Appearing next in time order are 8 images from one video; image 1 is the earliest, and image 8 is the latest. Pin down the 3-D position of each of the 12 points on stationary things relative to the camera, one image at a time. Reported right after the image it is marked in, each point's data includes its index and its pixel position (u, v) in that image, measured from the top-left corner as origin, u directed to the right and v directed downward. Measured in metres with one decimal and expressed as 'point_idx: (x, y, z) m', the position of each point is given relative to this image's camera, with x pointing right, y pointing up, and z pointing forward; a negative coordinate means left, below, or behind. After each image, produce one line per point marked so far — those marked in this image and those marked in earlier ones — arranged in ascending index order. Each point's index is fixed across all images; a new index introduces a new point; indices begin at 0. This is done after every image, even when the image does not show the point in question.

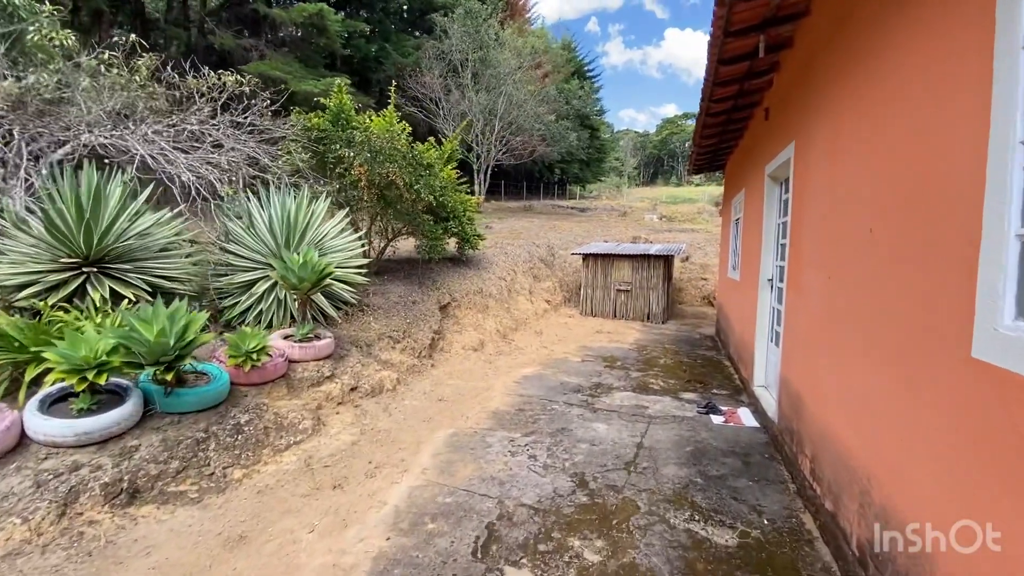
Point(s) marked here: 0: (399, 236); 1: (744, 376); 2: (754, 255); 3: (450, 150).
0: (-1.8, +0.8, +7.8) m
1: (+2.9, -1.1, +5.9) m
2: (+3.0, +0.4, +5.9) m
3: (-1.1, +2.5, +8.6) m
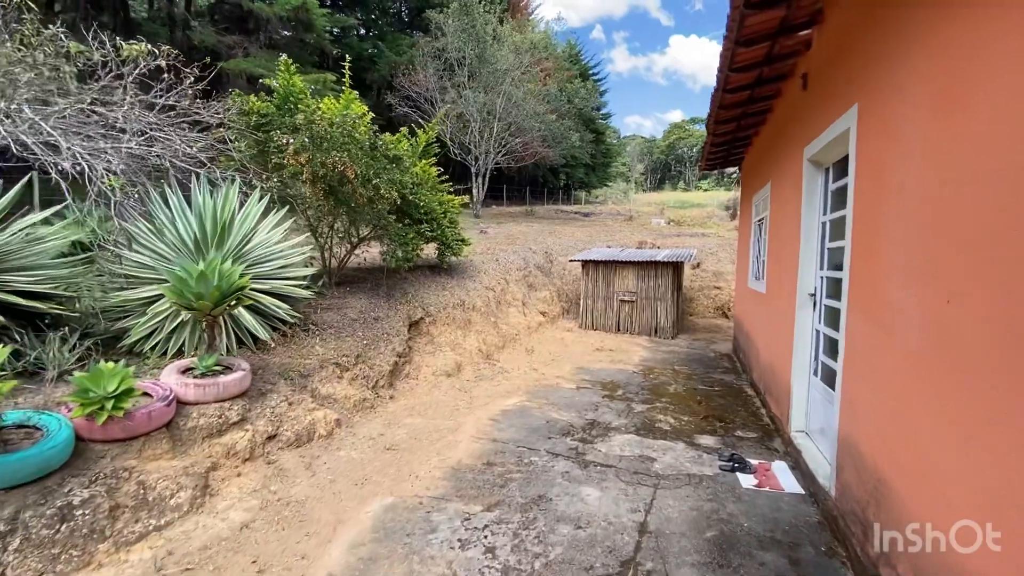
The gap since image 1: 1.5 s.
0: (-2.1, +0.7, +6.7) m
1: (+2.6, -1.3, +4.7) m
2: (+2.8, +0.2, +4.8) m
3: (-1.4, +2.3, +7.5) m
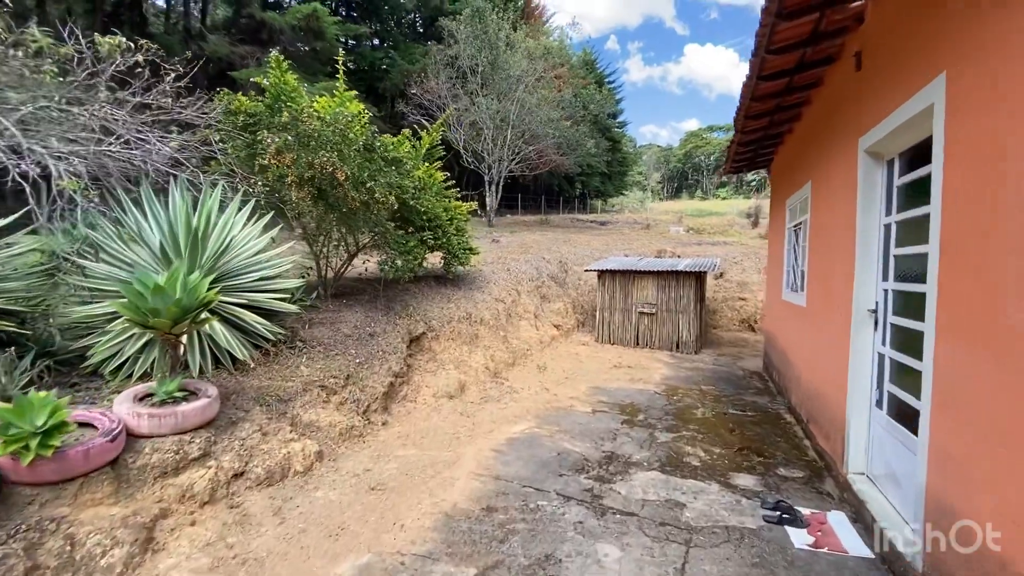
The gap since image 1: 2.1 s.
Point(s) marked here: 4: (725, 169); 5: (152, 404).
0: (-2.0, +0.5, +6.2) m
1: (+2.7, -1.4, +4.0) m
2: (+2.8, +0.1, +4.1) m
3: (-1.2, +2.1, +7.1) m
4: (+3.5, +2.0, +7.9) m
5: (-2.5, -0.8, +3.3) m
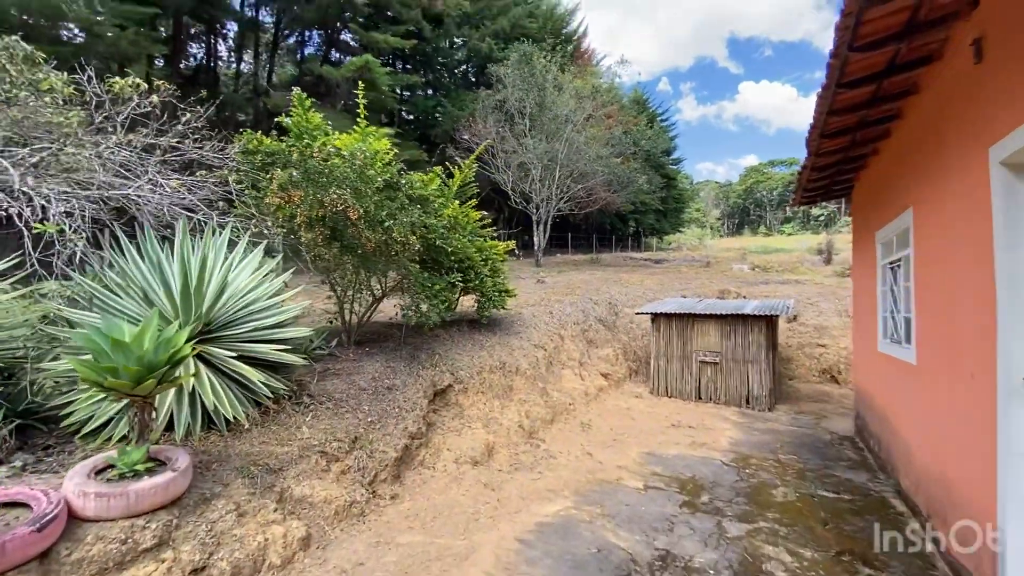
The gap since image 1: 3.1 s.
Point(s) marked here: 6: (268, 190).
0: (-1.5, -0.1, +5.7) m
1: (+2.8, -1.7, +2.9) m
2: (+3.0, -0.3, +3.1) m
3: (-0.7, +1.5, +6.7) m
4: (+4.1, +1.3, +6.9) m
5: (-2.4, -1.1, +2.8) m
6: (-2.3, +0.9, +4.5) m
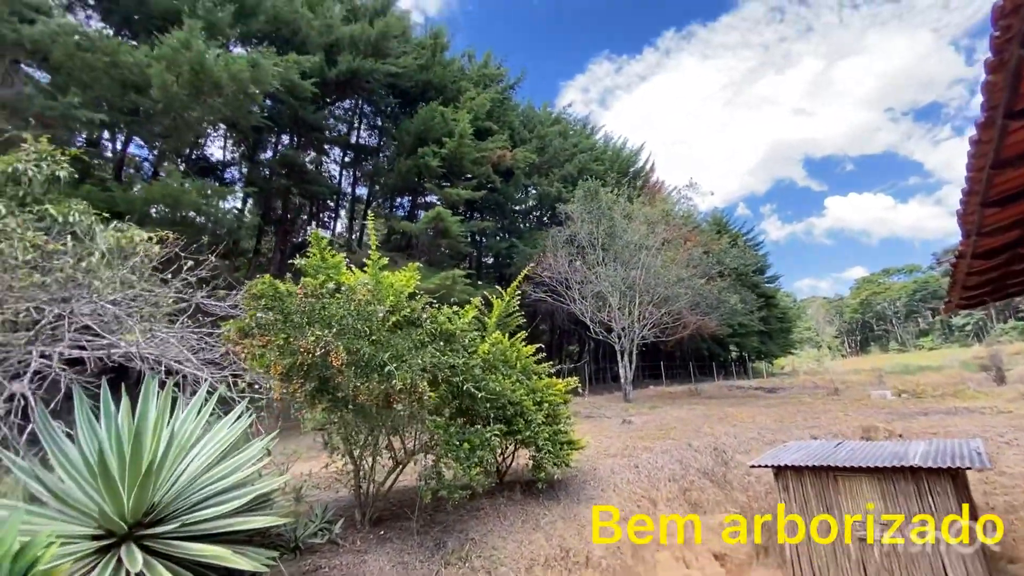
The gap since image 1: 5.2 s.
0: (-1.0, -1.6, +4.6) m
1: (+2.8, -2.1, +0.7) m
2: (+2.9, -0.7, +1.2) m
3: (-0.1, -0.3, +5.7) m
4: (+4.7, -0.1, +5.1) m
5: (-2.4, -1.9, +1.7) m
6: (-2.1, -0.4, +3.8) m
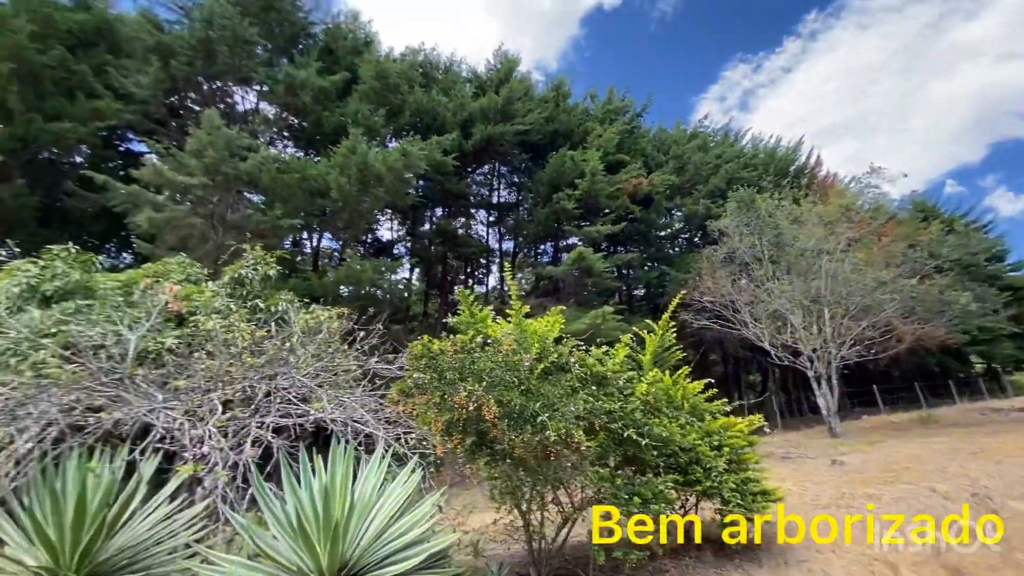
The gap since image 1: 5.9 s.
0: (+0.5, -2.0, +4.3) m
1: (+2.9, -1.7, -0.6) m
2: (+3.1, -0.3, +0.1) m
3: (+1.6, -0.6, +5.3) m
4: (+5.9, +0.2, +3.2) m
5: (-1.6, -2.4, +2.0) m
6: (-0.8, -0.9, +4.1) m
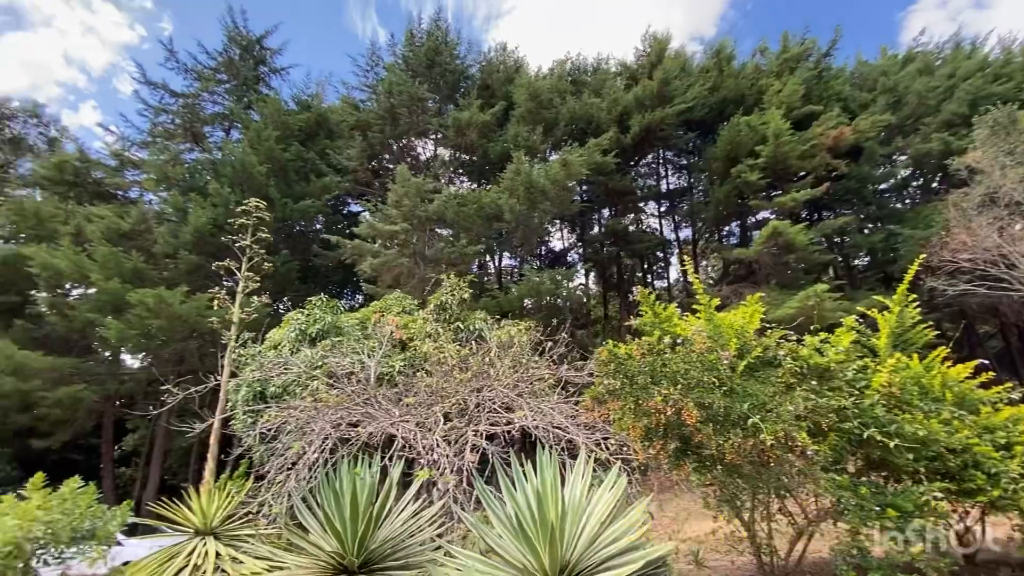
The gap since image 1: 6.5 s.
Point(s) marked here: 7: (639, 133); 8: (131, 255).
0: (+2.3, -1.9, +3.8) m
1: (+2.7, -1.3, -1.6) m
2: (+2.9, +0.1, -1.0) m
3: (+3.5, -0.3, +4.3) m
4: (+6.6, +1.1, +0.9) m
5: (-0.5, -2.5, +2.4) m
6: (+0.8, -1.0, +4.1) m
7: (+3.8, +4.6, +14.2) m
8: (-8.0, +0.7, +10.1) m
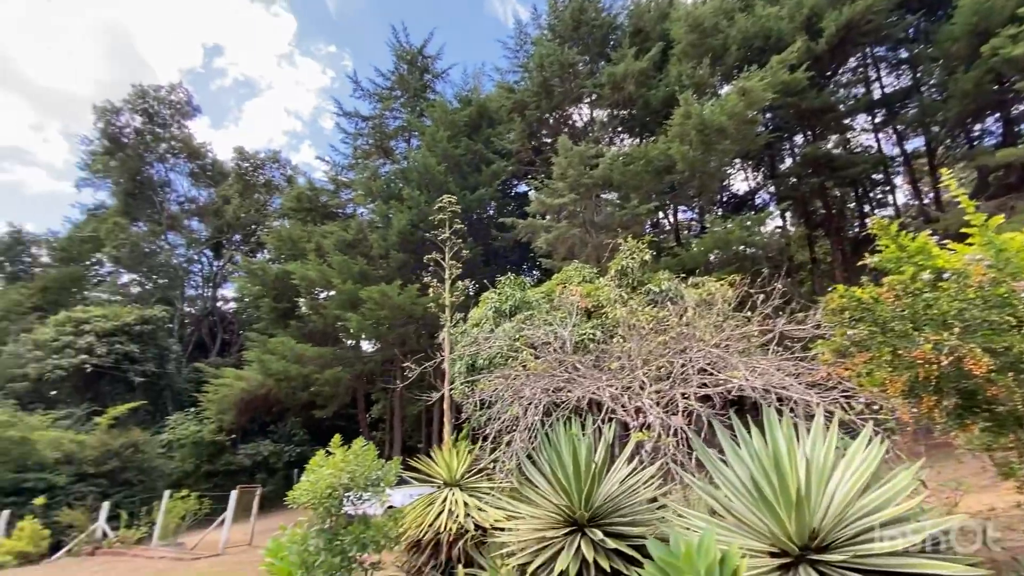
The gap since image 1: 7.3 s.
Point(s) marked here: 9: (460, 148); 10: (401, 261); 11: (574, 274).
0: (+3.9, -1.3, +2.8) m
1: (+2.3, -1.1, -2.4) m
2: (+2.5, +0.3, -2.0) m
3: (+4.9, +0.4, +2.8) m
4: (+6.5, +1.9, -1.5) m
5: (+0.9, -2.3, +2.5) m
6: (+2.5, -0.5, +3.5) m
7: (+7.9, +6.2, +11.8) m
8: (-4.0, +0.7, +12.2) m
9: (-1.4, +3.8, +13.1) m
10: (-2.8, +0.7, +11.8) m
11: (+0.9, +0.2, +7.0) m
